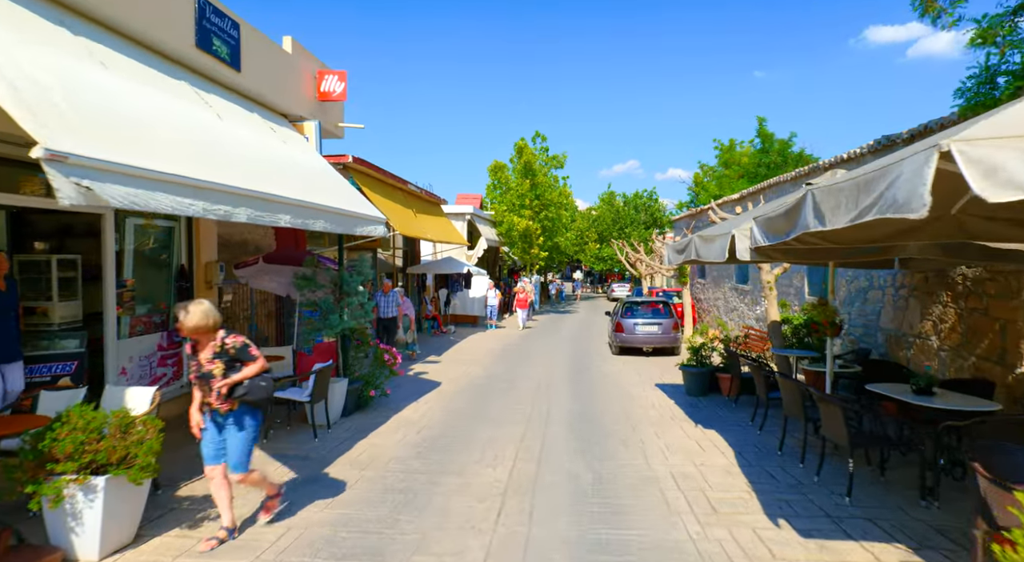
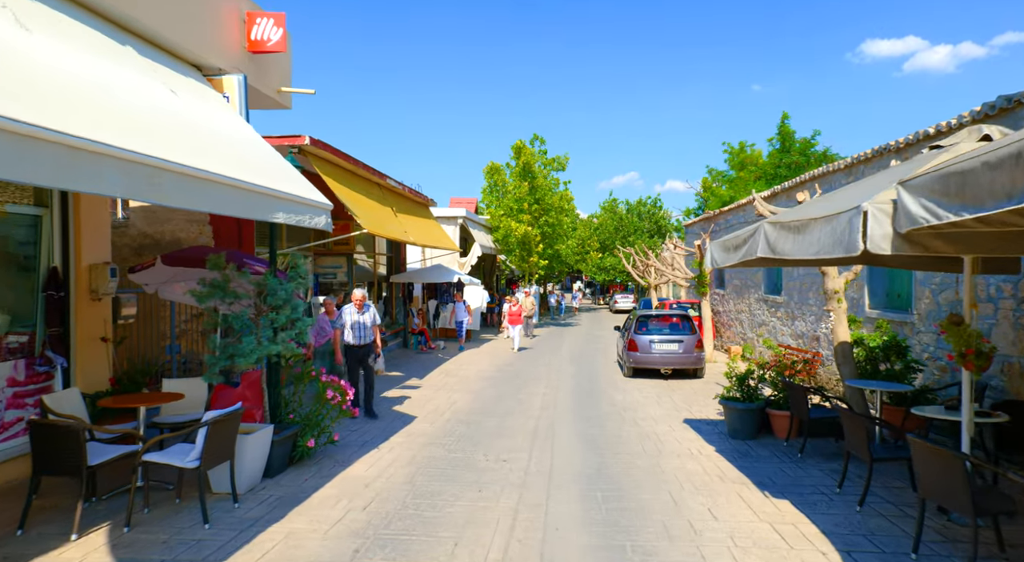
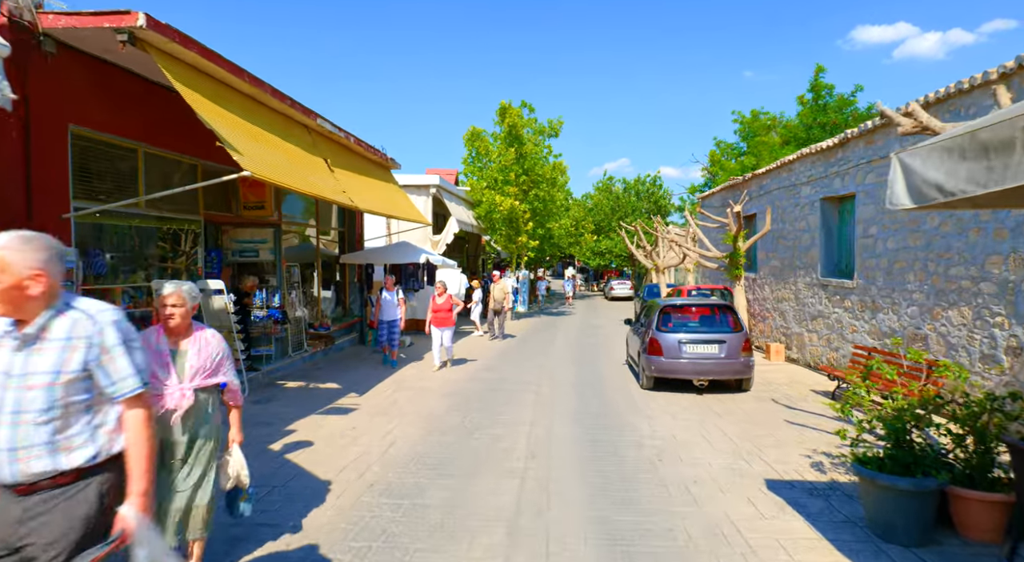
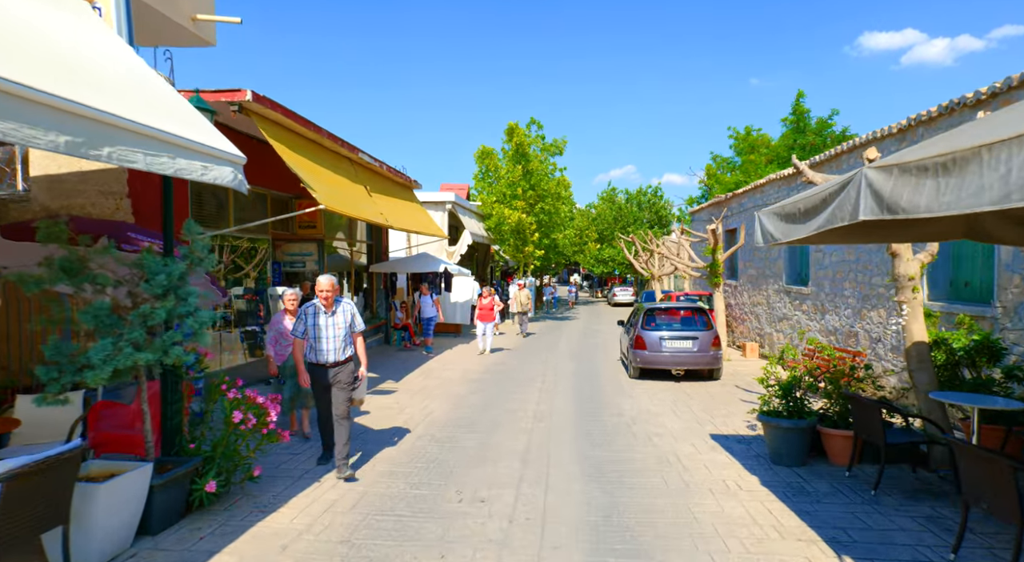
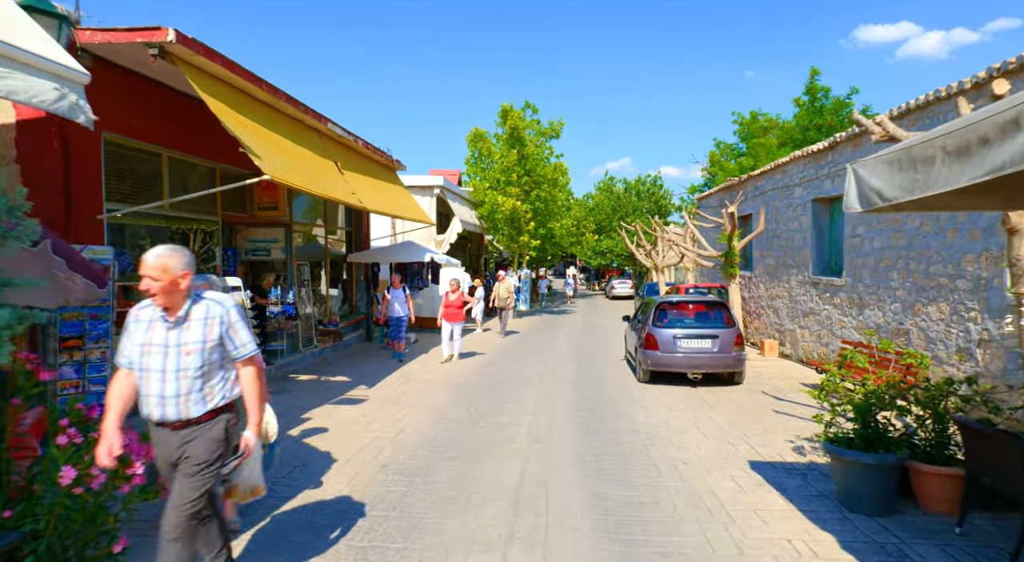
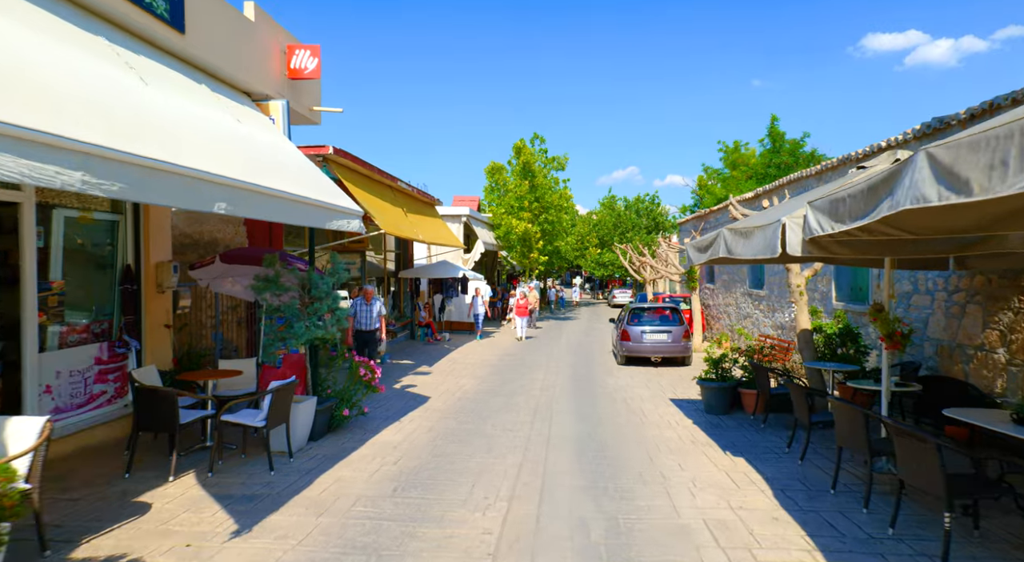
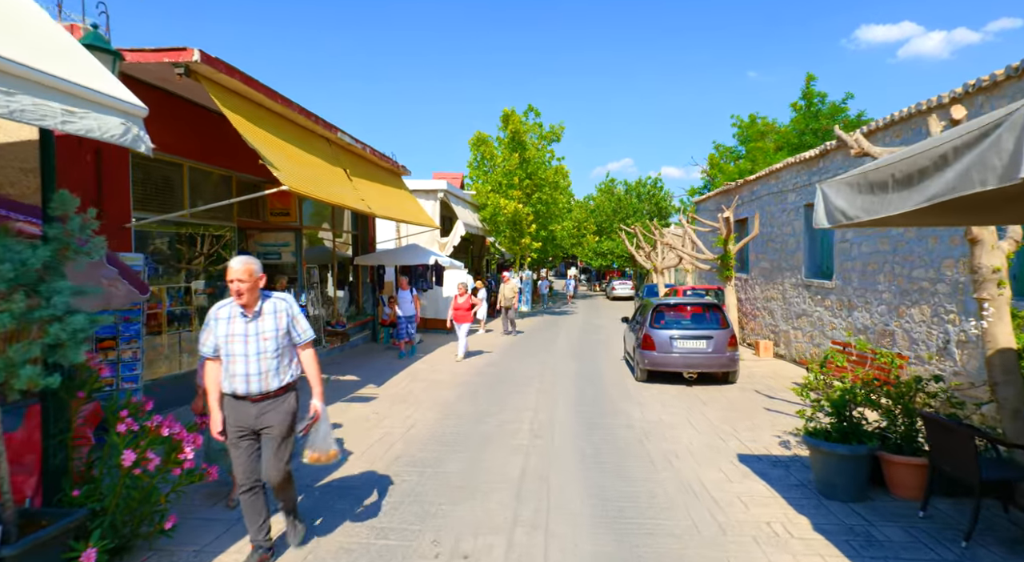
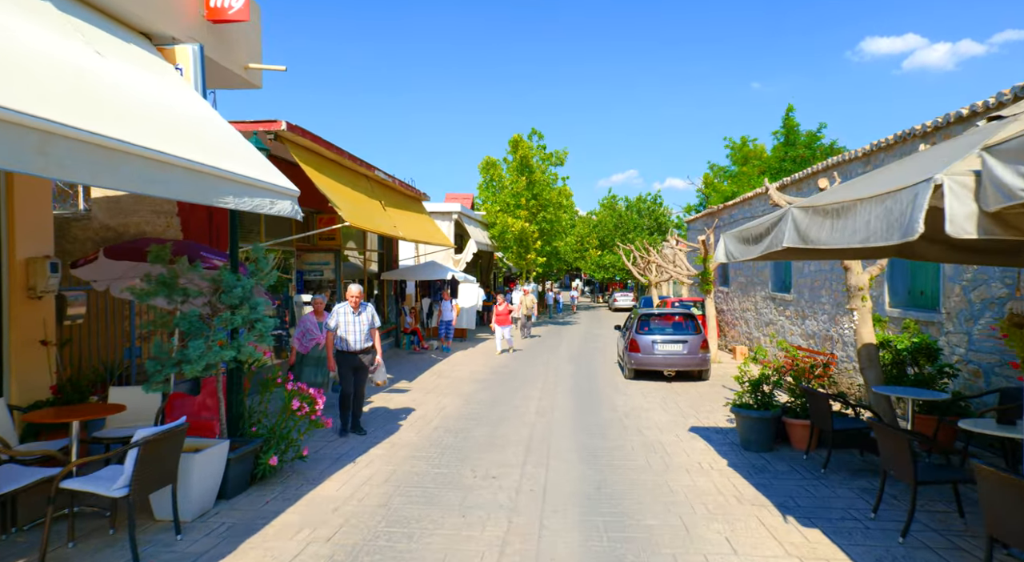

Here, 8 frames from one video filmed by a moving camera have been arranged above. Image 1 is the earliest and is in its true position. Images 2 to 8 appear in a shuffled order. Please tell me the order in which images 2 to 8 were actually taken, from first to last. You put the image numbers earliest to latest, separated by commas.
6, 2, 8, 4, 7, 5, 3
